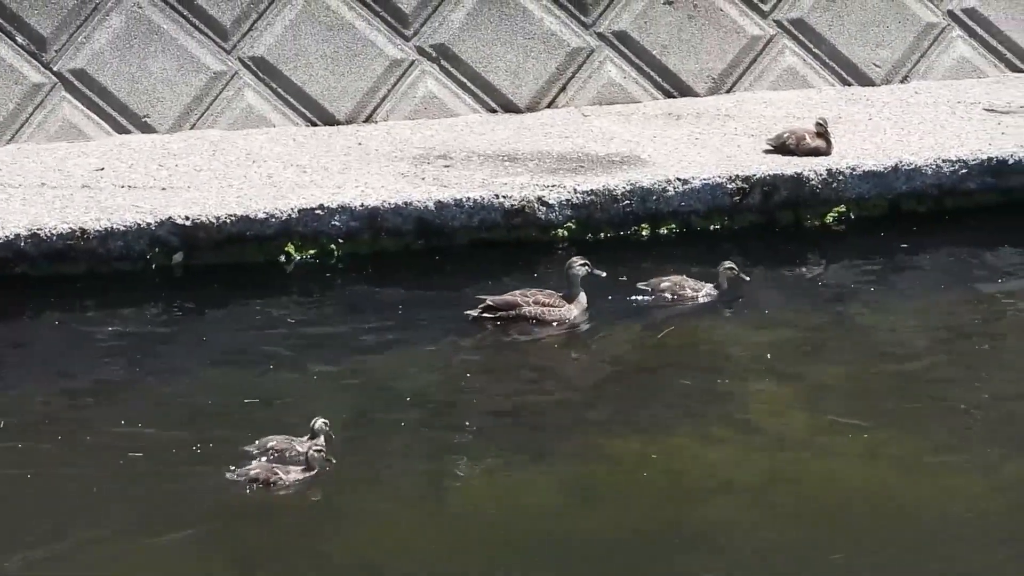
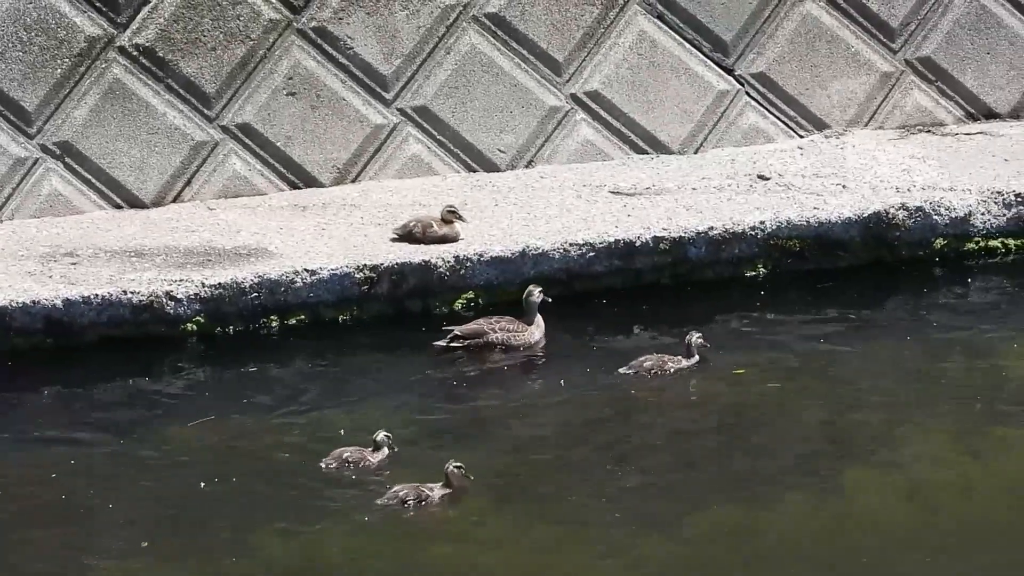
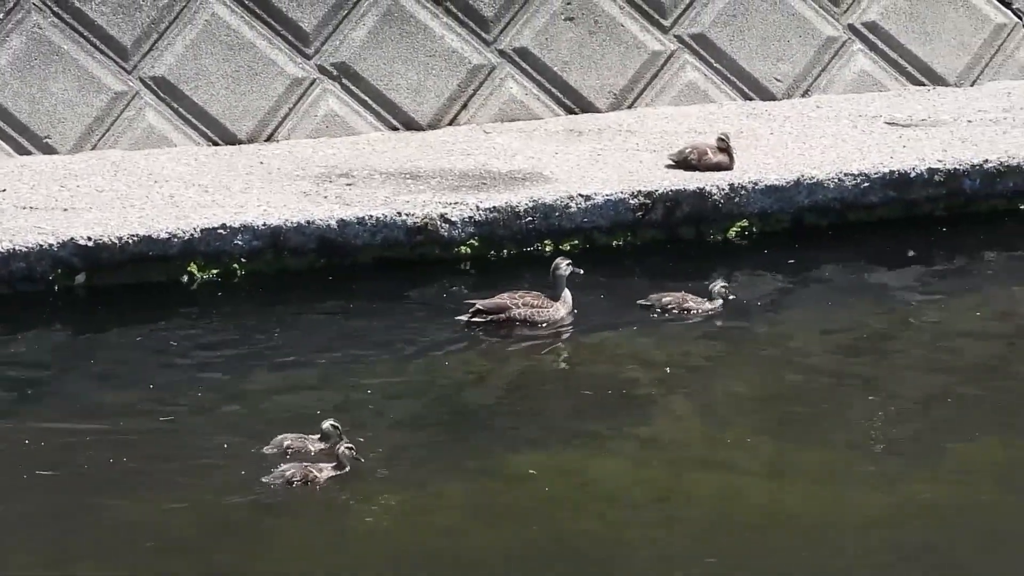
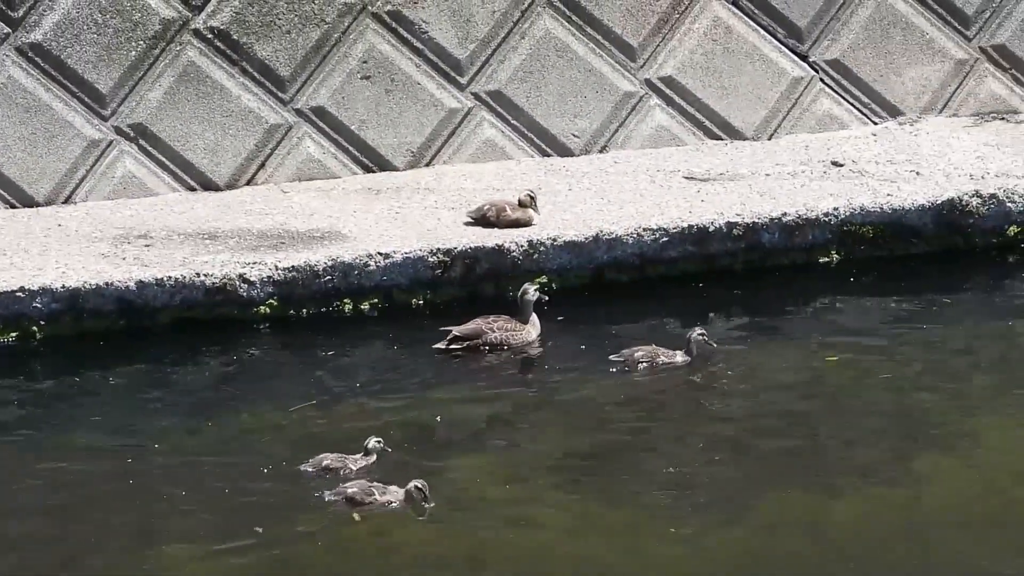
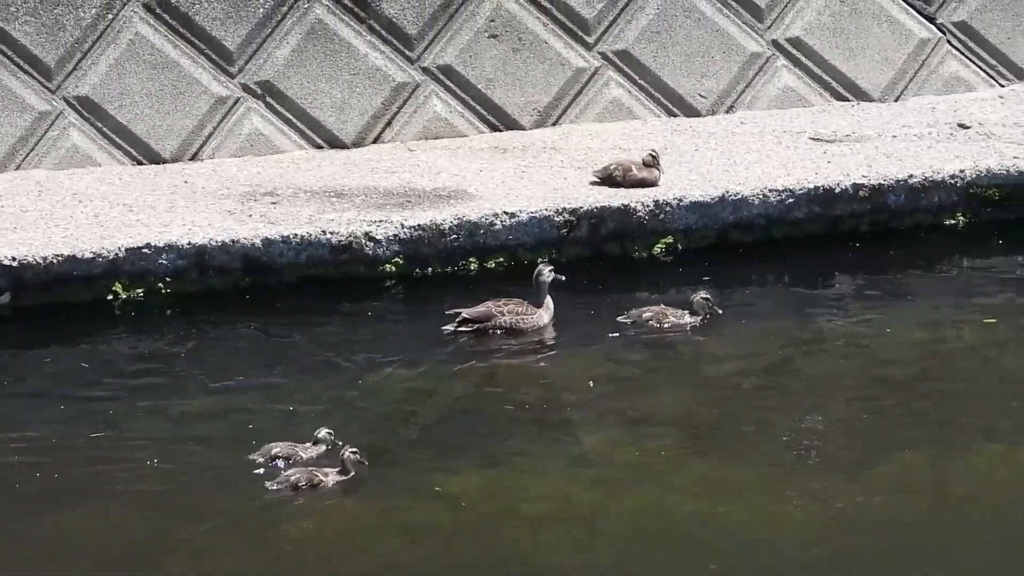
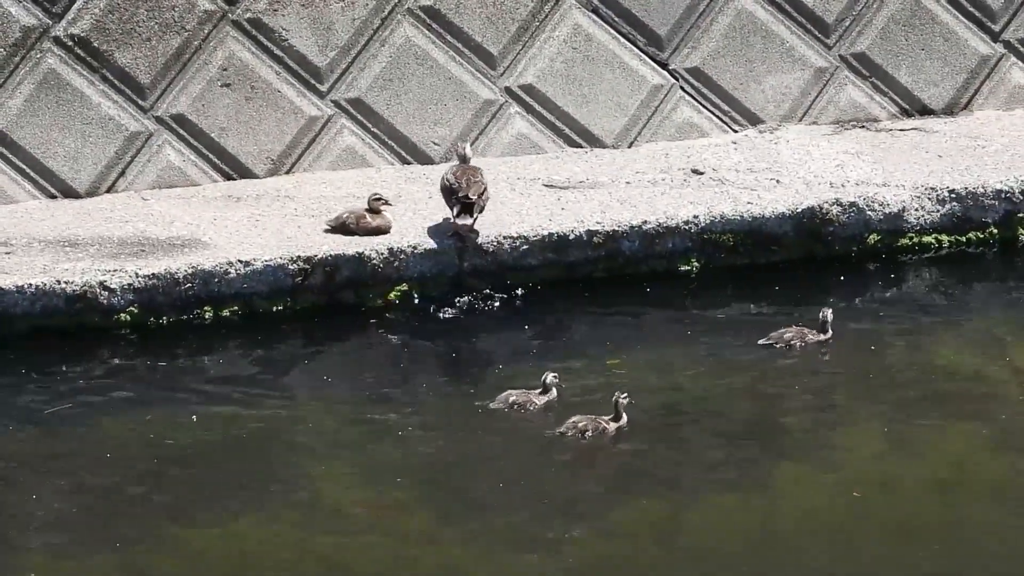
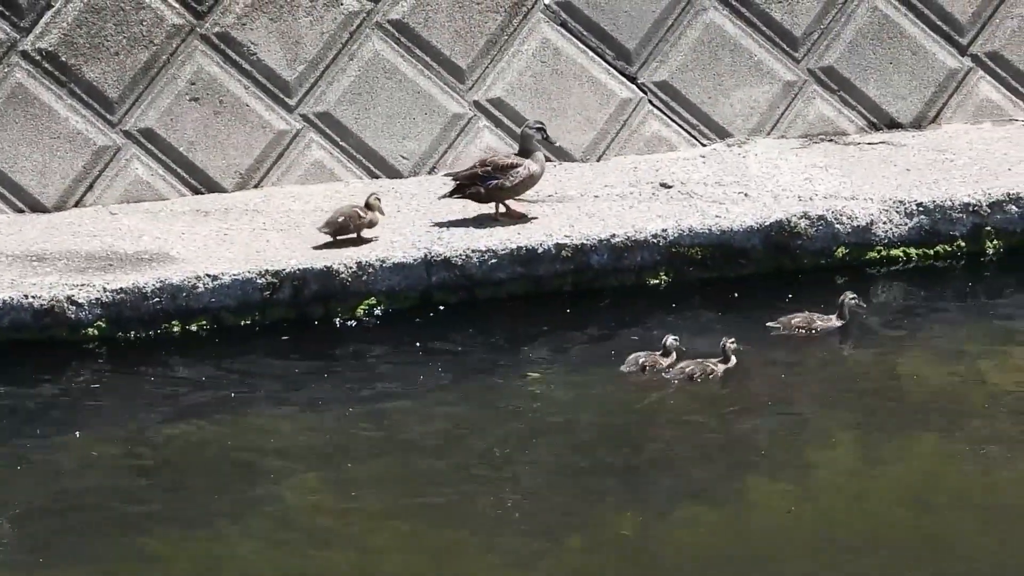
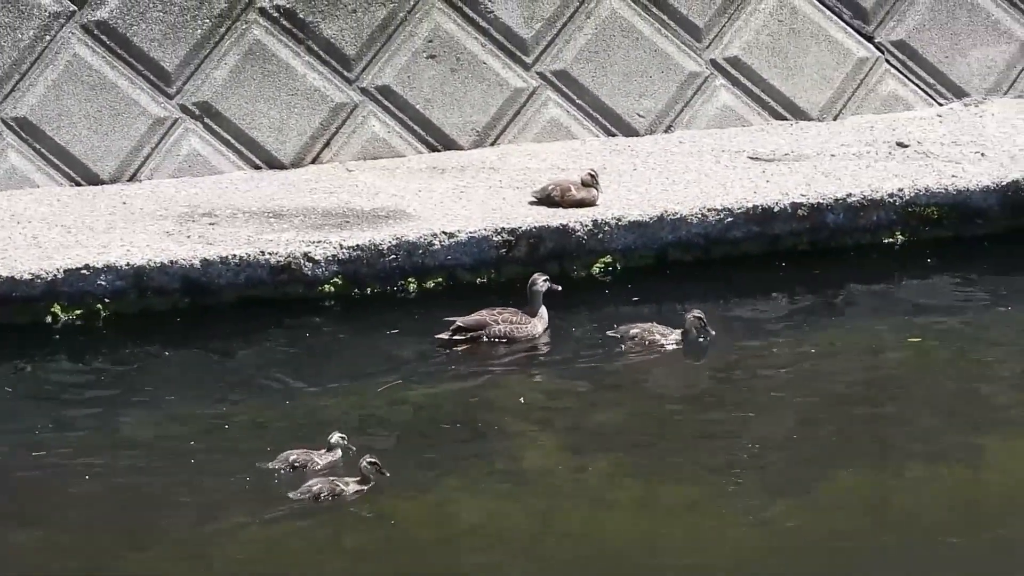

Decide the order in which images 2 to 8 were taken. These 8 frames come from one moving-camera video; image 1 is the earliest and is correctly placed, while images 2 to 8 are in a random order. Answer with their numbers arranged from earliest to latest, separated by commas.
3, 5, 8, 4, 2, 6, 7
